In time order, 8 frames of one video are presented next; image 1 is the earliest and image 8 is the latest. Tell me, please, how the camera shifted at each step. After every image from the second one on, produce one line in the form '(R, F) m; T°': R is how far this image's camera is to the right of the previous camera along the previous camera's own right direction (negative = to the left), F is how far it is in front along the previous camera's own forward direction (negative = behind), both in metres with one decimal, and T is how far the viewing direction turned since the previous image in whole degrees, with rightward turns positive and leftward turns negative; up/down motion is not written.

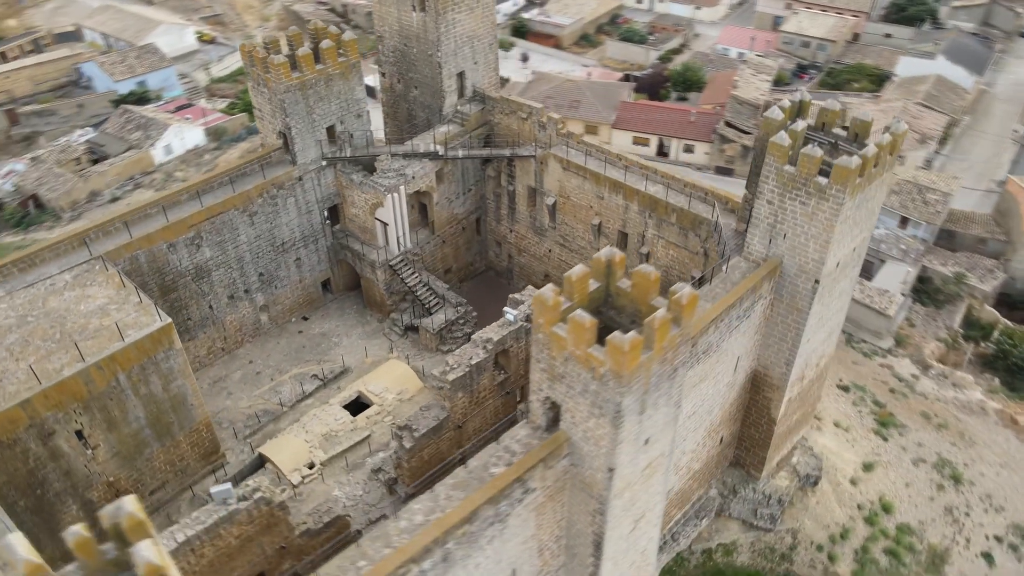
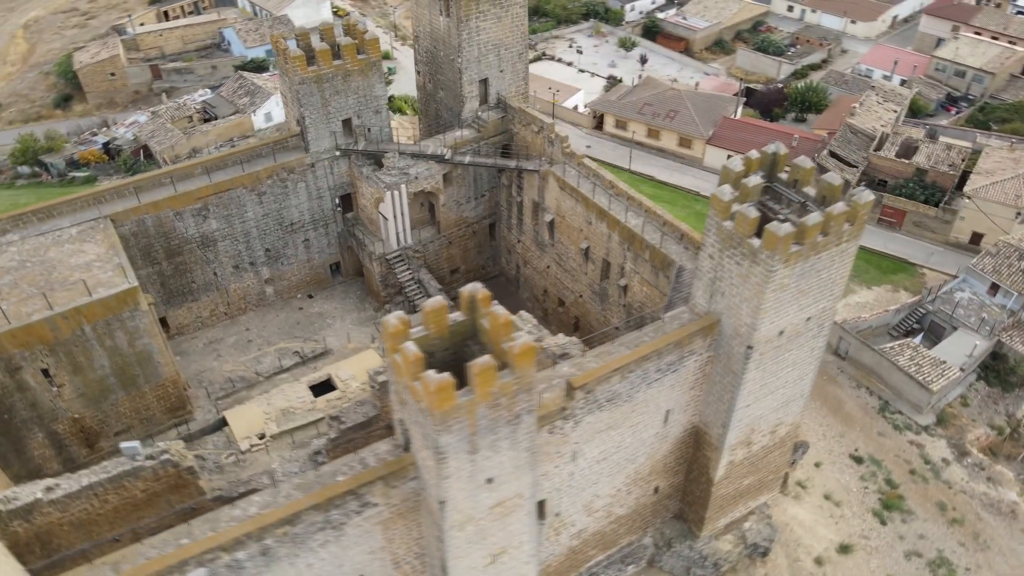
(+4.3, +0.3) m; -11°
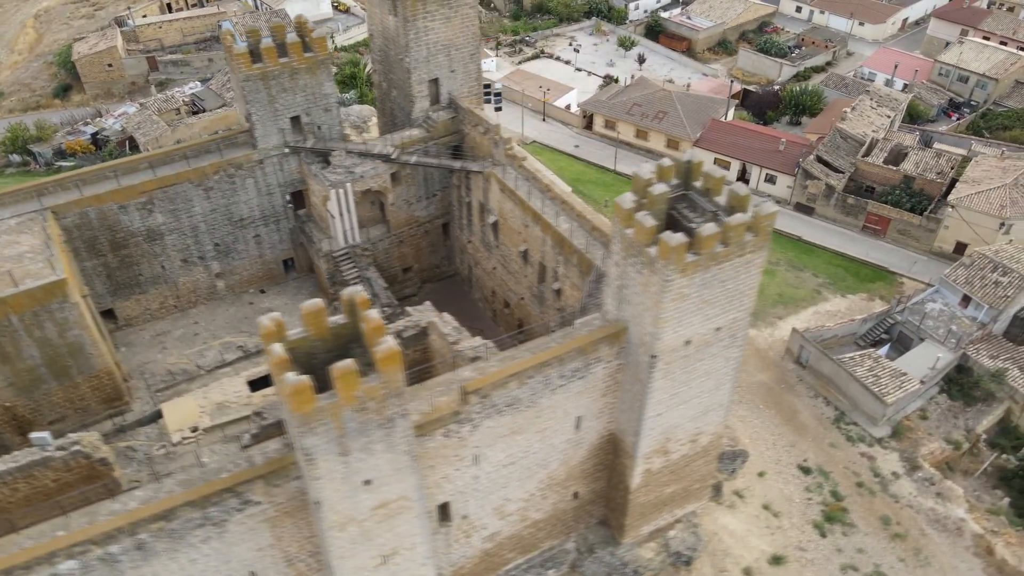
(+2.2, 0.0) m; -2°
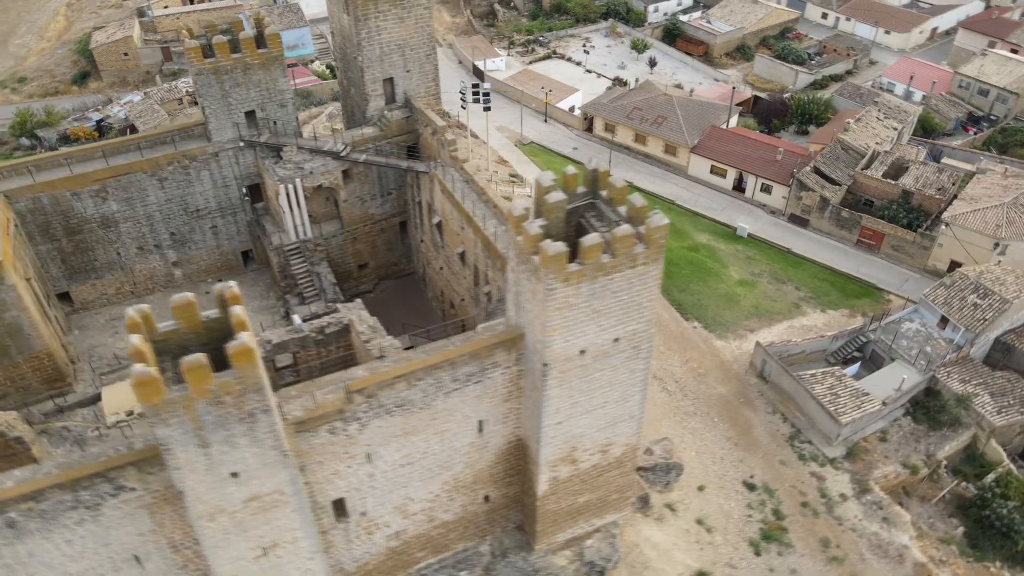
(+2.7, 0.0) m; -3°
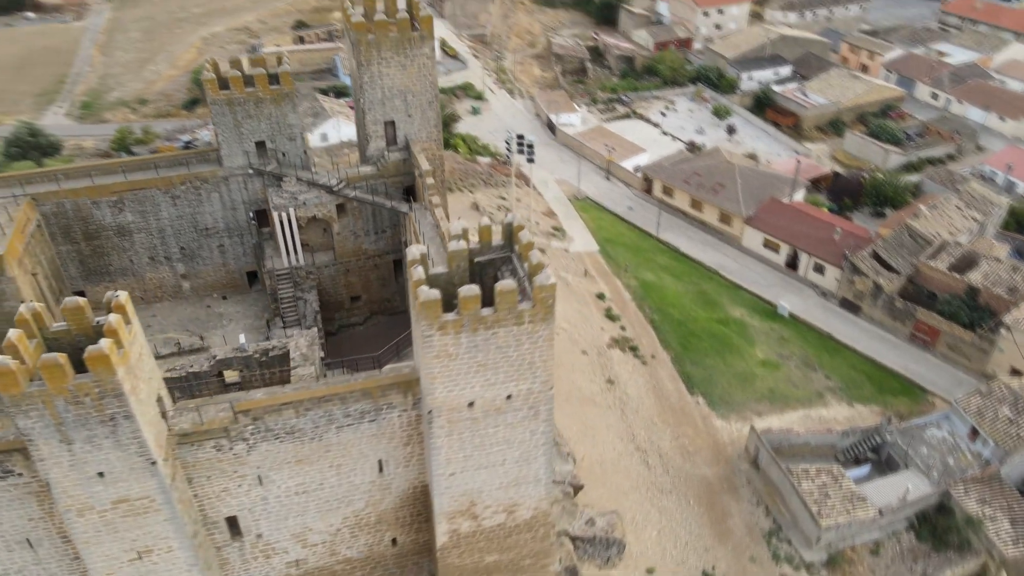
(+4.0, +0.3) m; -9°
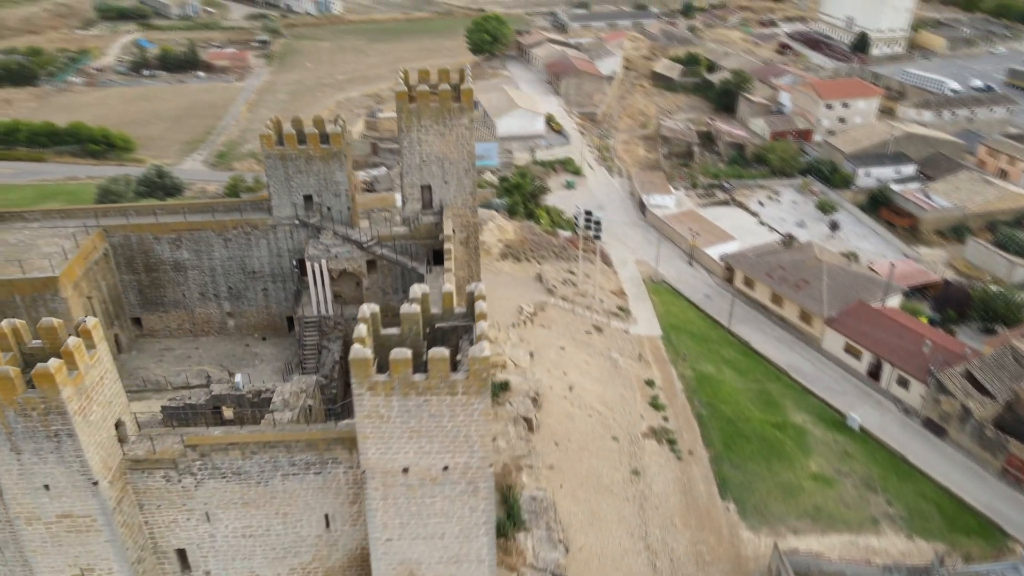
(+3.2, +0.5) m; -10°
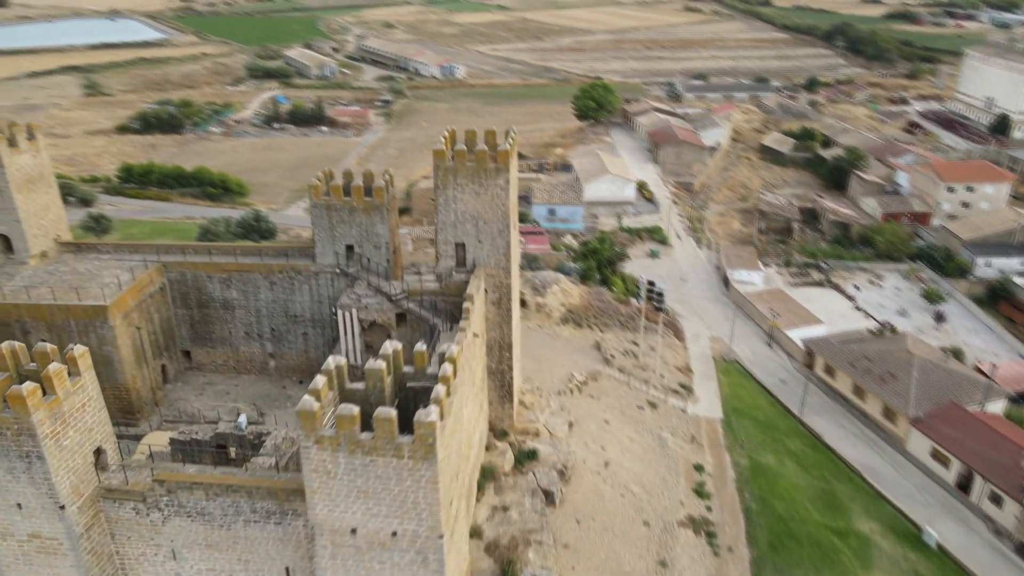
(+2.6, +0.7) m; -9°
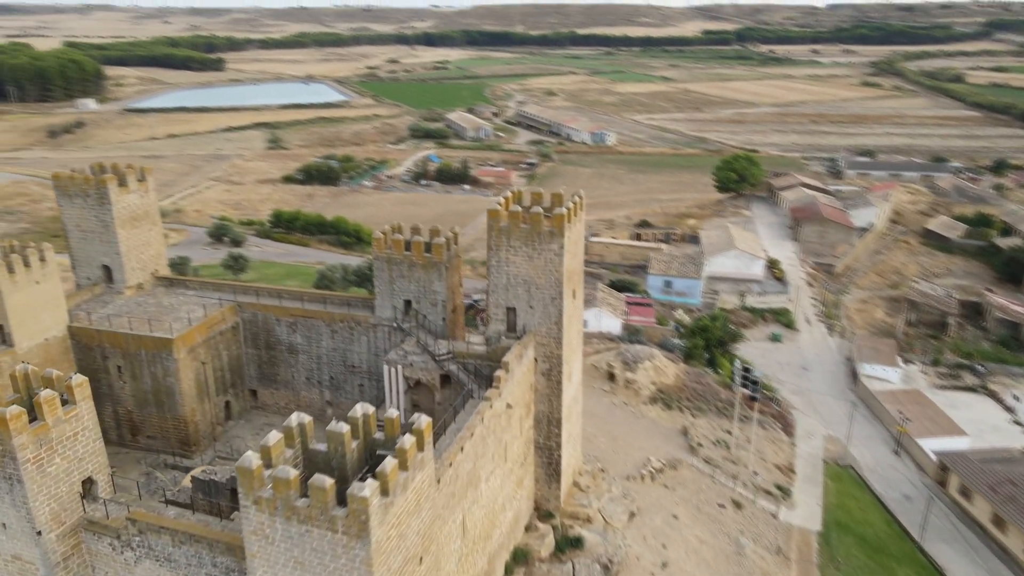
(+3.0, +1.5) m; -12°
